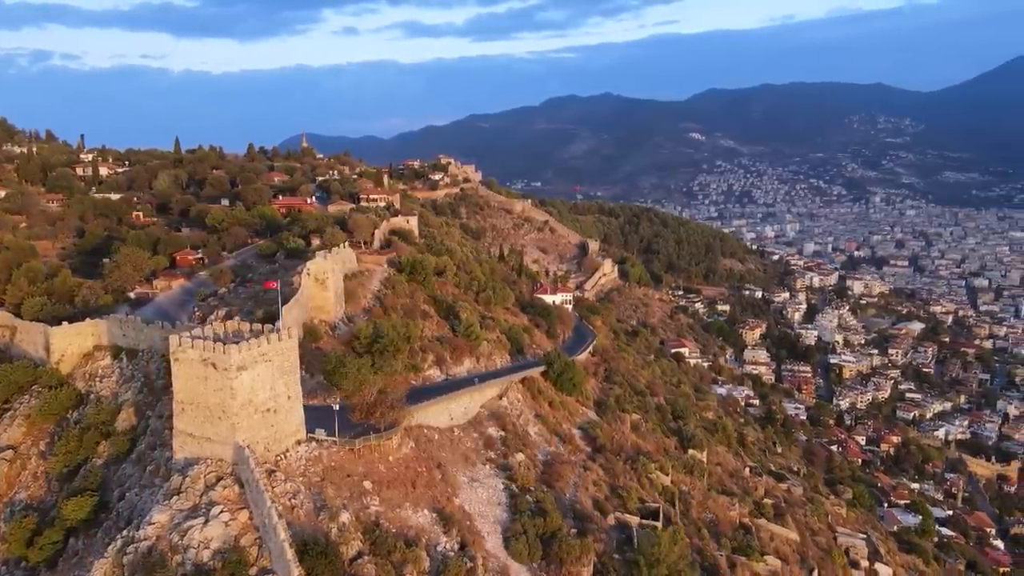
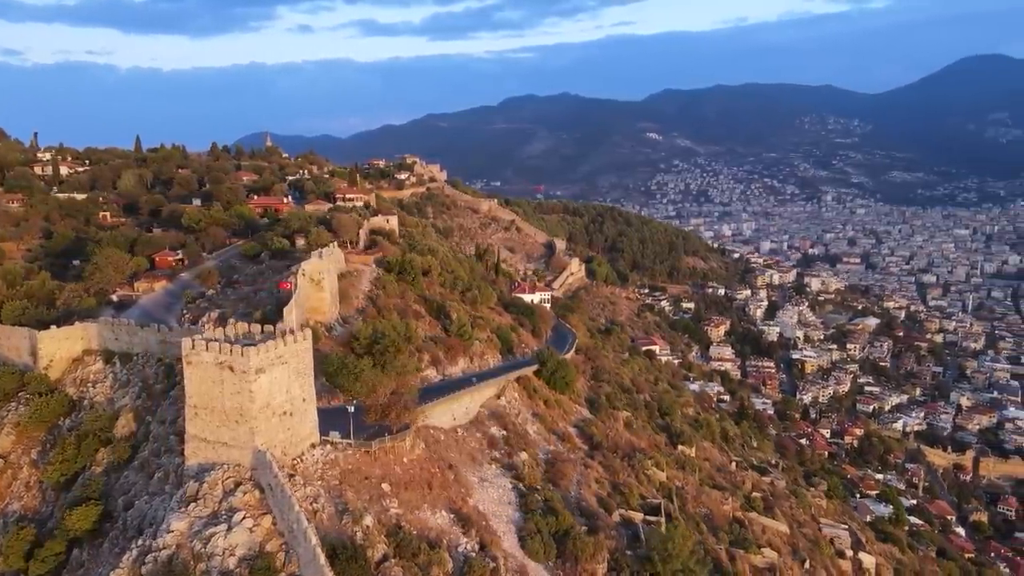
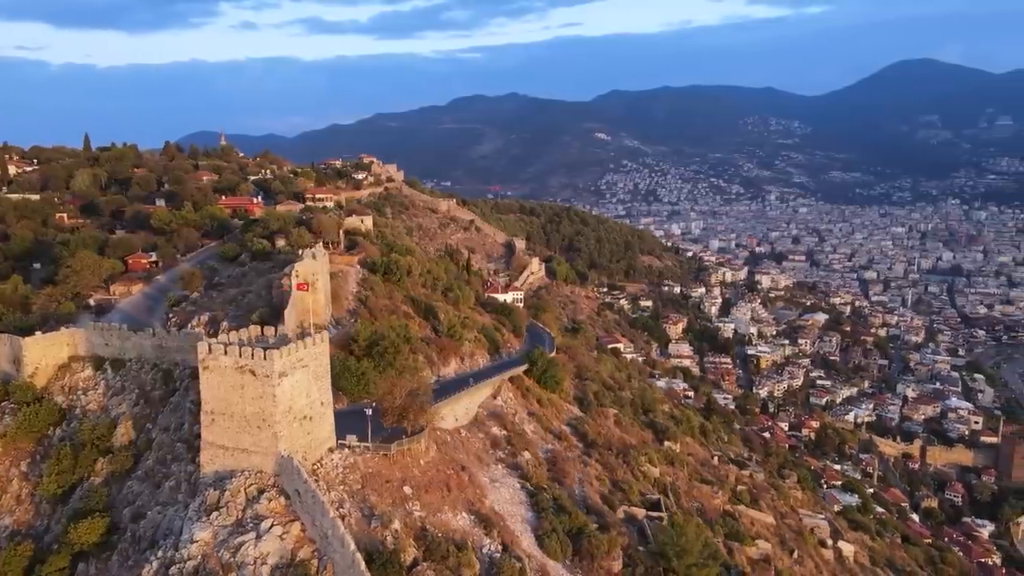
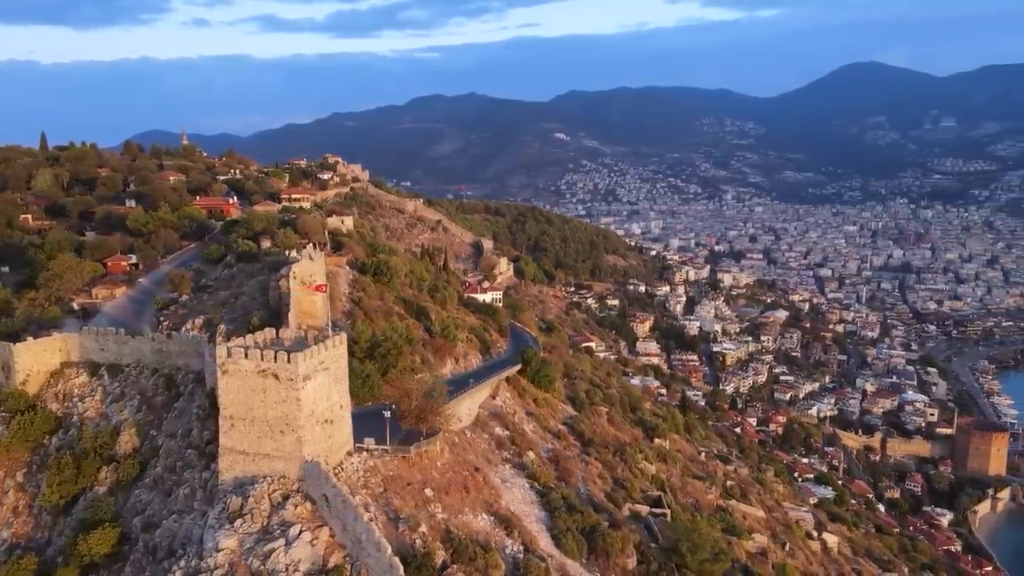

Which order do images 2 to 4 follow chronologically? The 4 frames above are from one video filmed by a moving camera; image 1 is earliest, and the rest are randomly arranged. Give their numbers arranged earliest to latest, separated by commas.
2, 3, 4
